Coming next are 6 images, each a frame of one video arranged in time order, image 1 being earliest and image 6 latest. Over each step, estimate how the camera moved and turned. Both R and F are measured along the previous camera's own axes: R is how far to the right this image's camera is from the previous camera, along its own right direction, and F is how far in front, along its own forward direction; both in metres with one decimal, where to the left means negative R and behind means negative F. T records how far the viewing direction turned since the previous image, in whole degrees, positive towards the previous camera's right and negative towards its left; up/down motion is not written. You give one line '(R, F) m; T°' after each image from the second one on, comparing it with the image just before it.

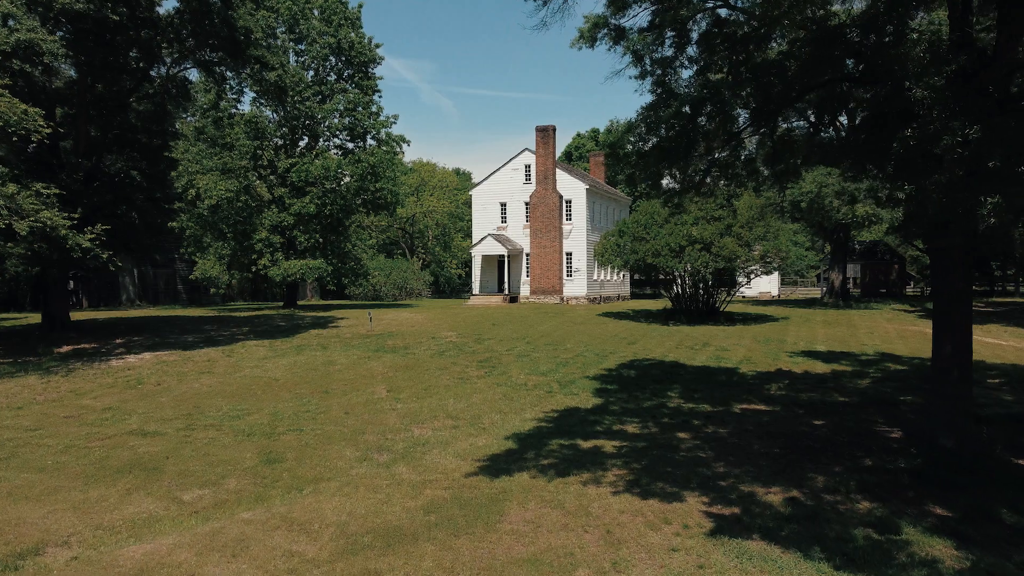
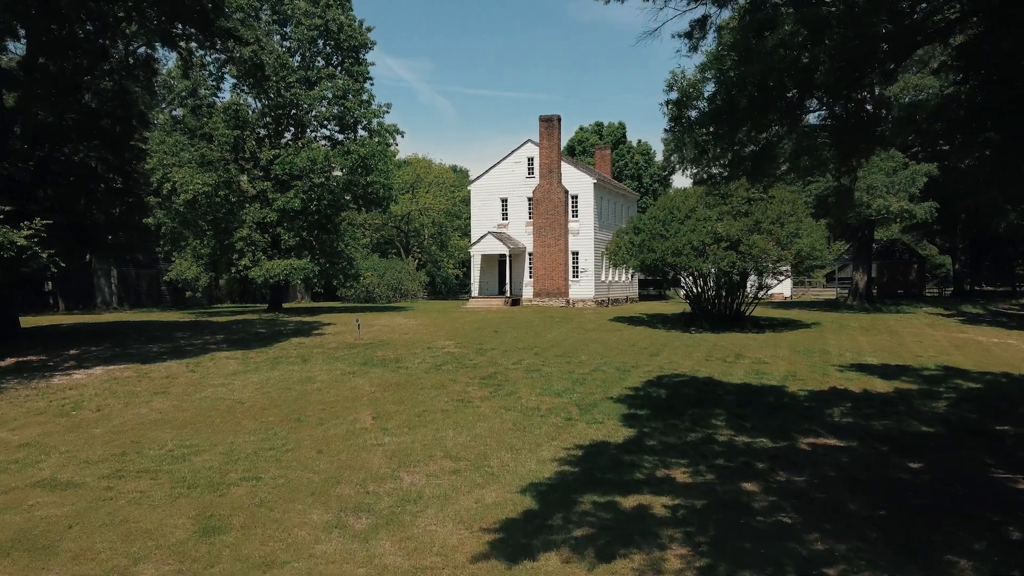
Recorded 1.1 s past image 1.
(-0.2, +2.4) m; 0°
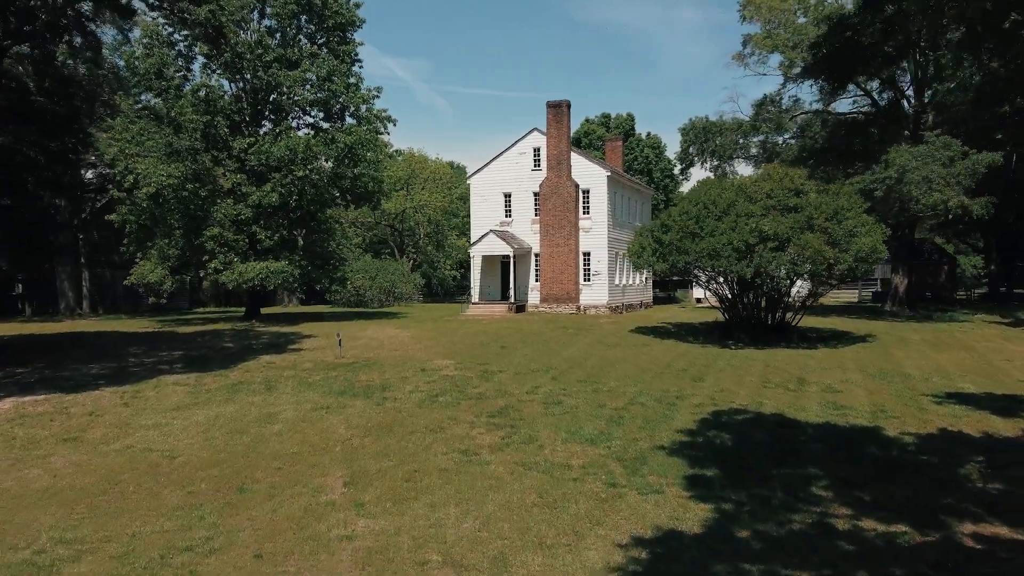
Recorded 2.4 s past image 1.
(-0.3, +3.1) m; 0°
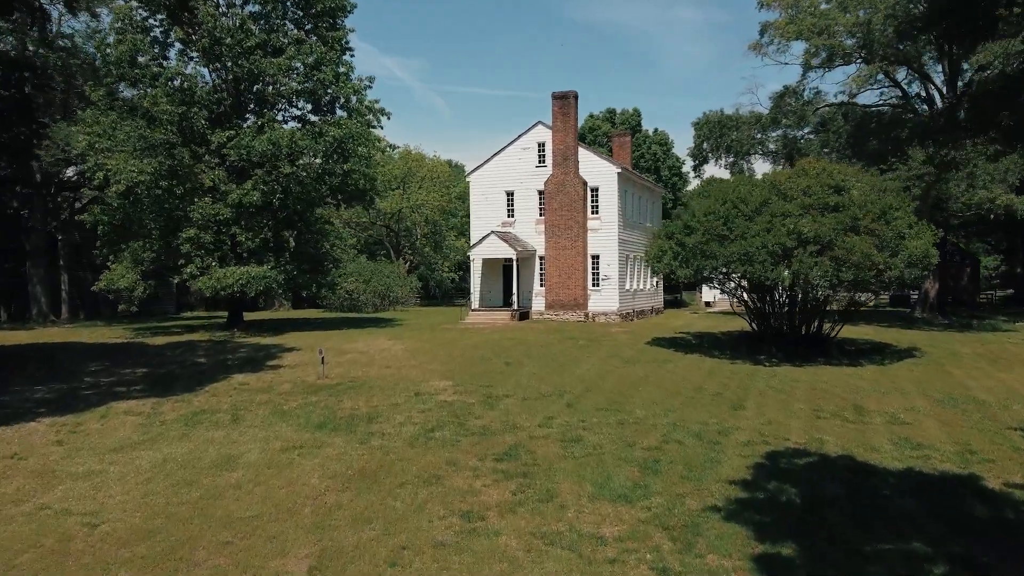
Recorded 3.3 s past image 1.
(-0.1, +2.0) m; 0°
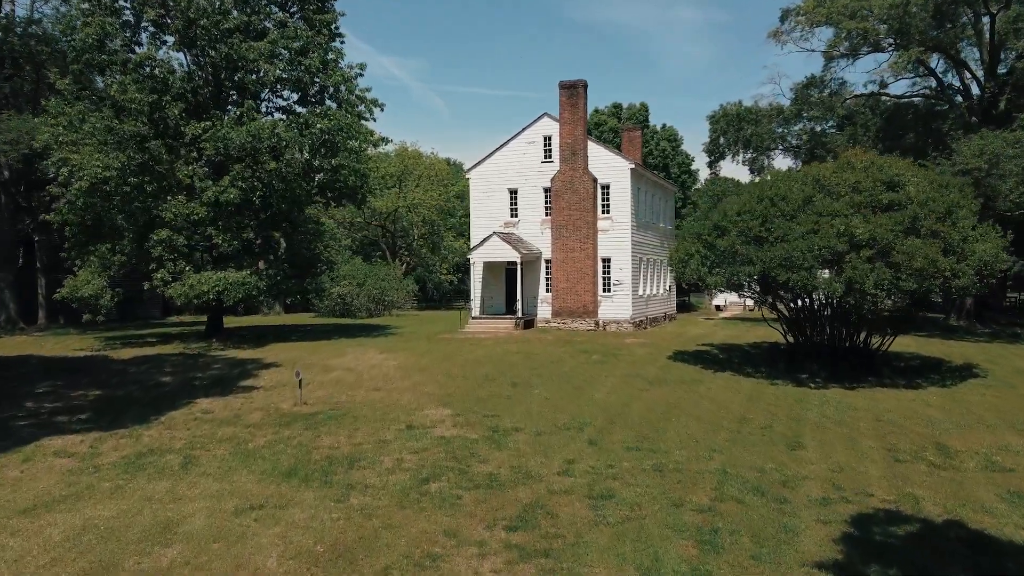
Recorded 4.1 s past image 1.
(-0.2, +2.1) m; 0°
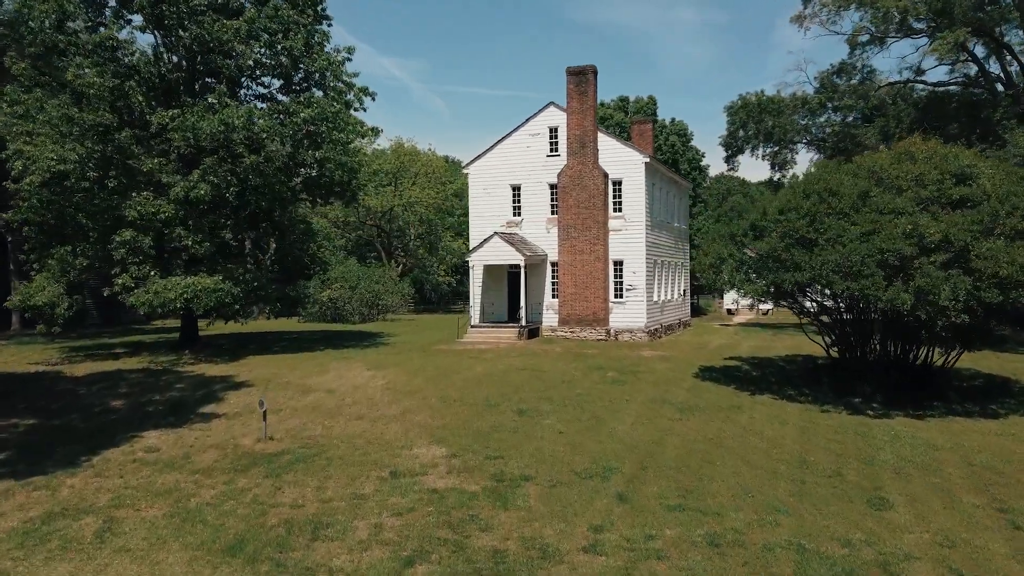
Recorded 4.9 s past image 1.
(-0.1, +2.1) m; 0°
